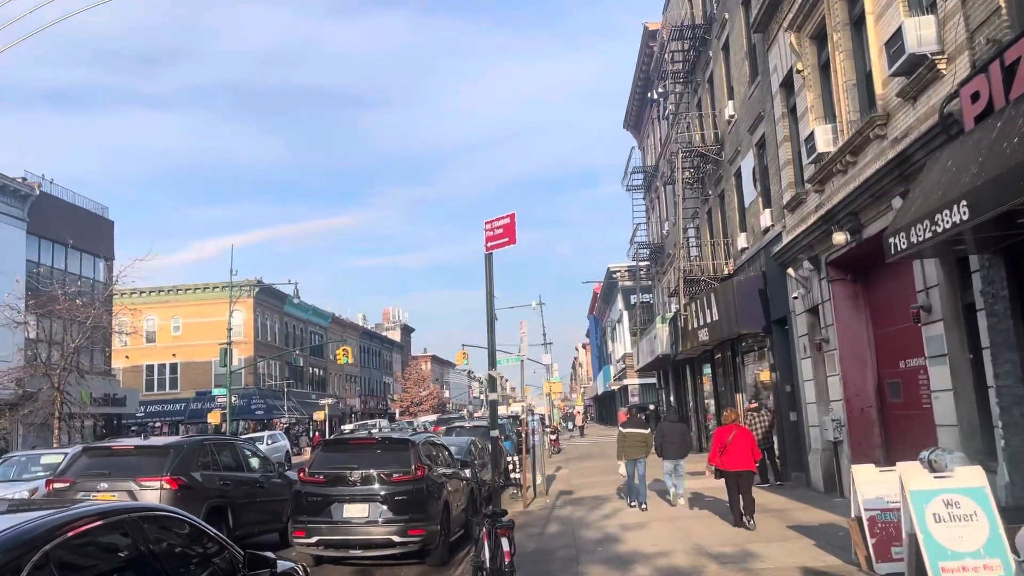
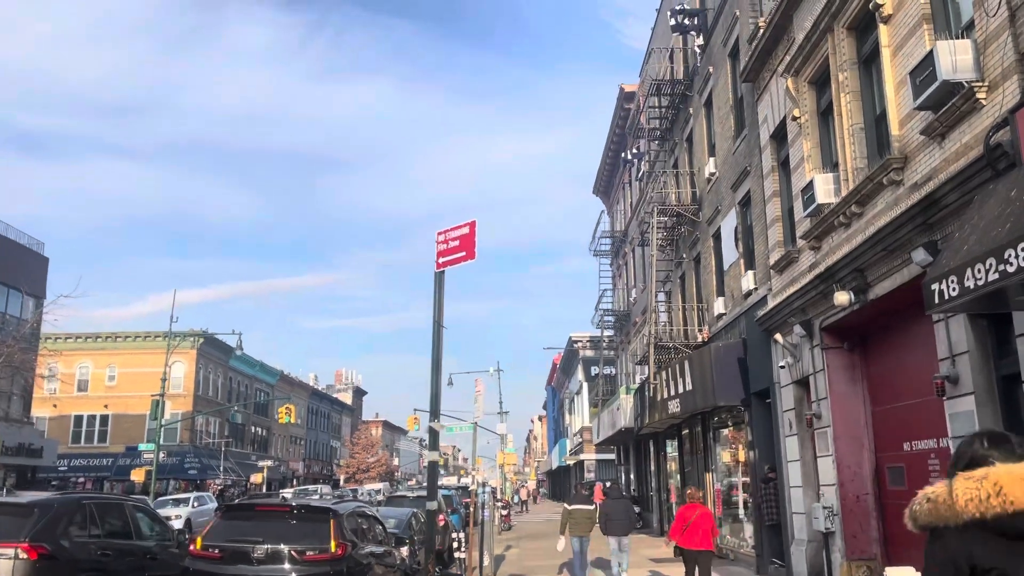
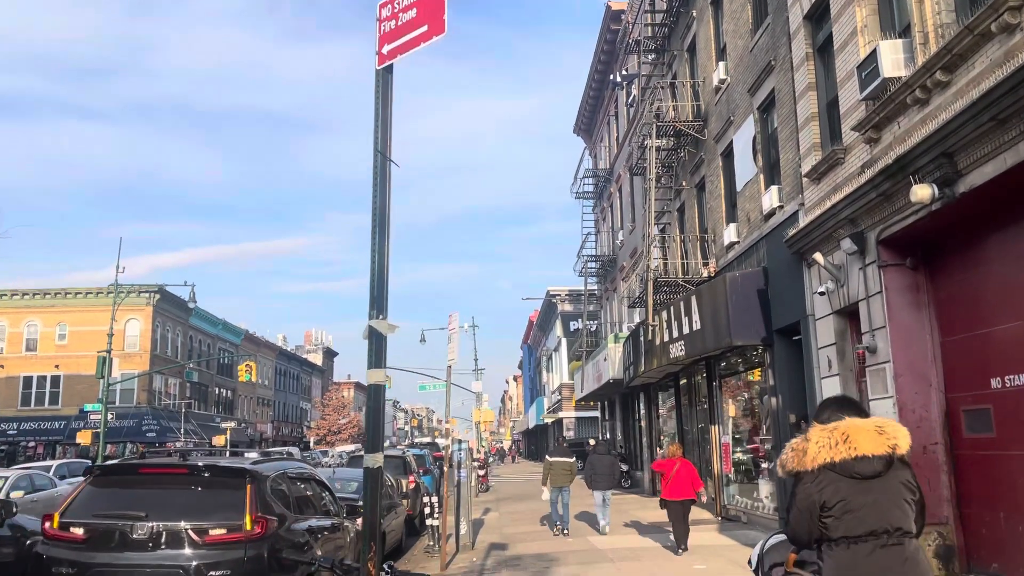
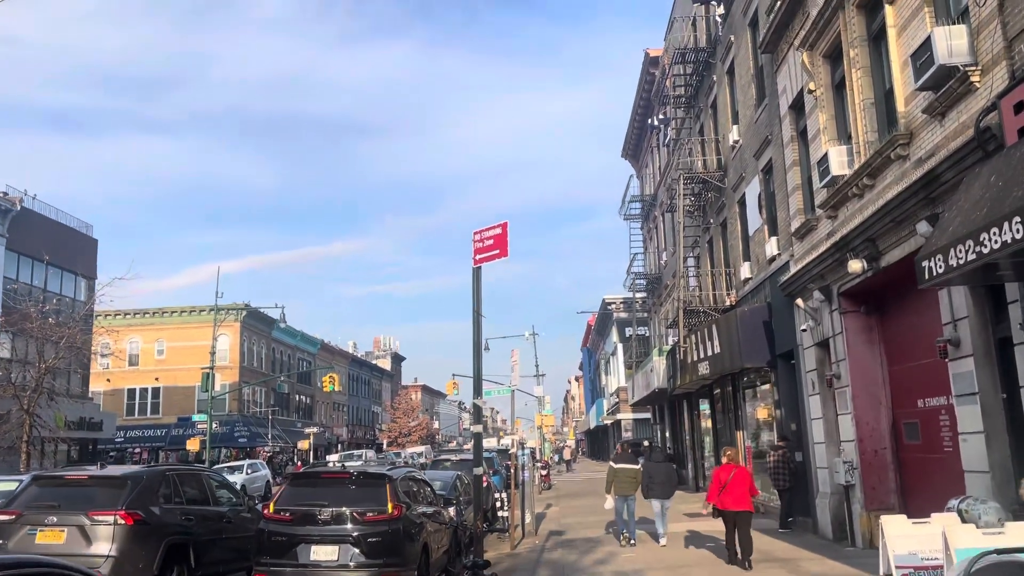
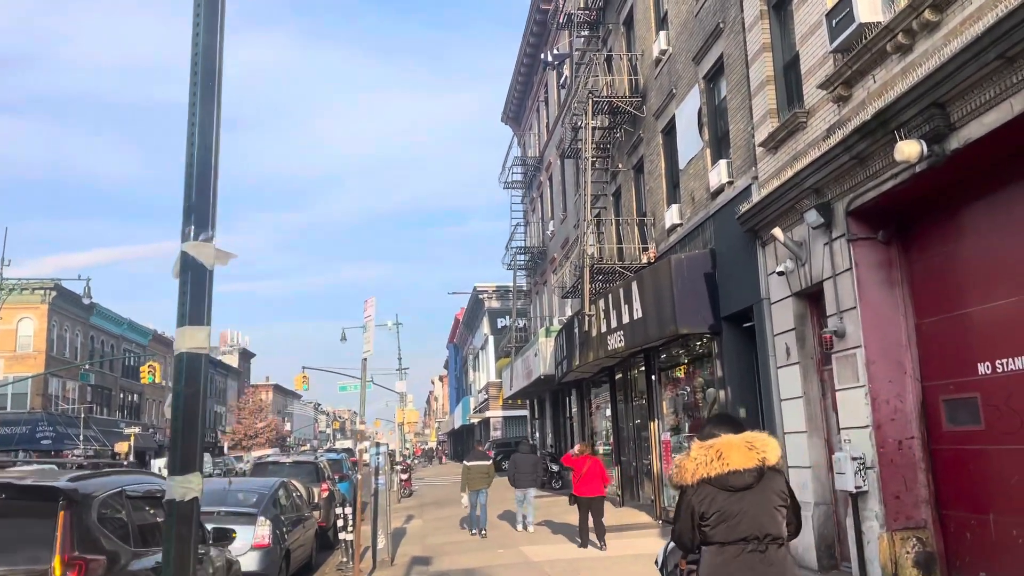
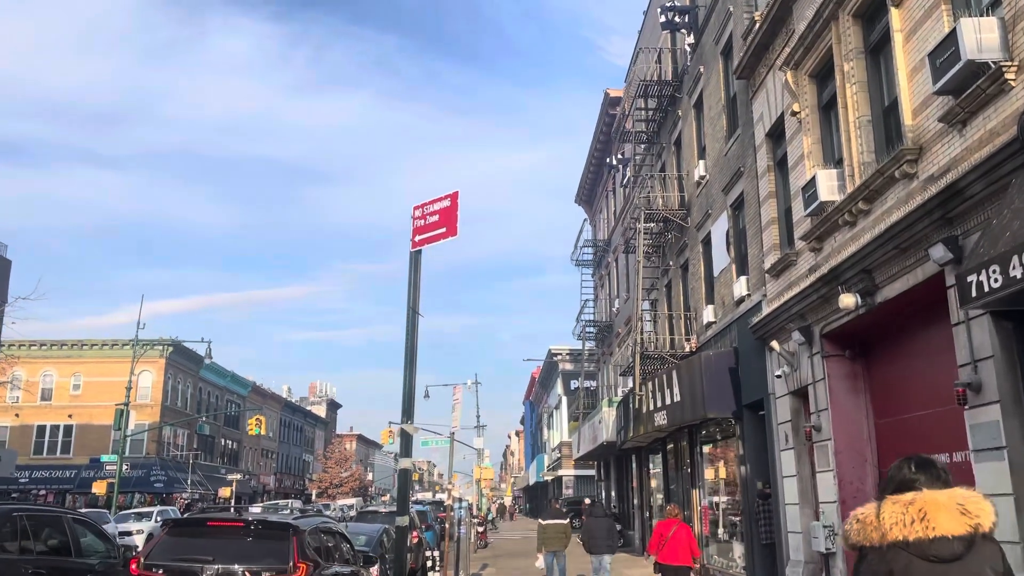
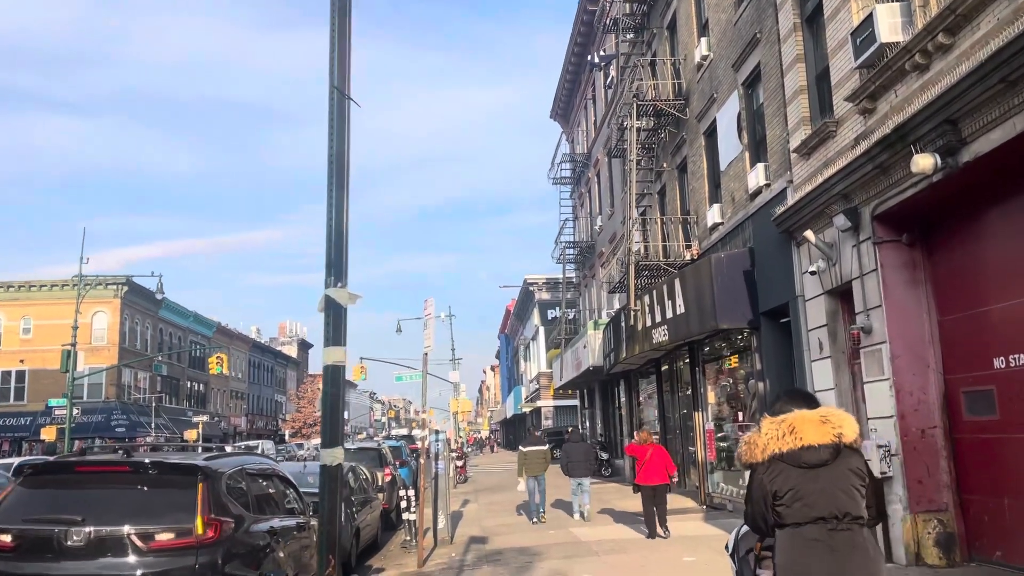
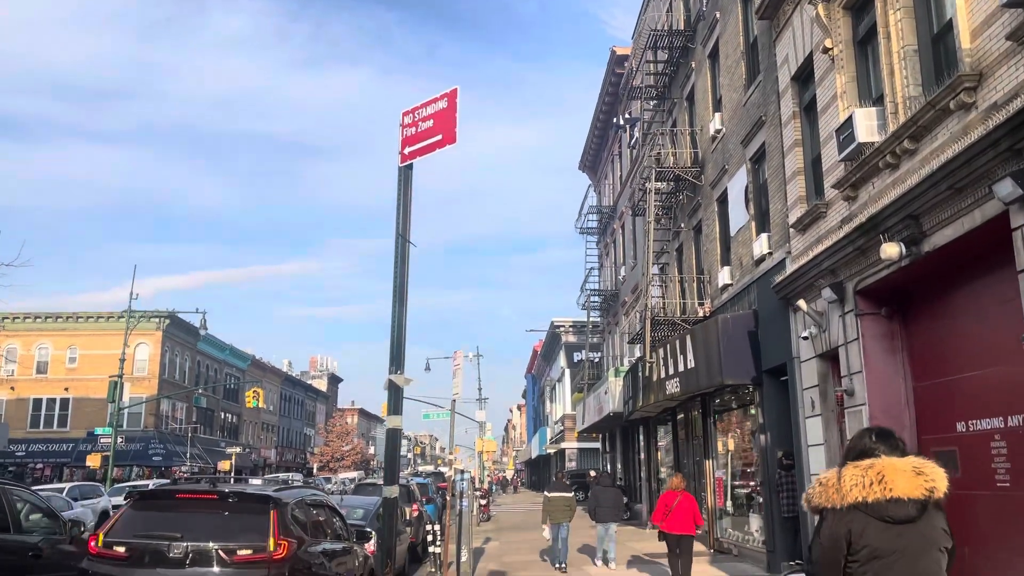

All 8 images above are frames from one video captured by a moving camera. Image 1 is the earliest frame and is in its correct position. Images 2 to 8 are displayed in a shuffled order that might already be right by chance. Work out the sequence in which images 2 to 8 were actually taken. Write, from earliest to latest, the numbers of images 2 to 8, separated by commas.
4, 2, 6, 8, 3, 7, 5
